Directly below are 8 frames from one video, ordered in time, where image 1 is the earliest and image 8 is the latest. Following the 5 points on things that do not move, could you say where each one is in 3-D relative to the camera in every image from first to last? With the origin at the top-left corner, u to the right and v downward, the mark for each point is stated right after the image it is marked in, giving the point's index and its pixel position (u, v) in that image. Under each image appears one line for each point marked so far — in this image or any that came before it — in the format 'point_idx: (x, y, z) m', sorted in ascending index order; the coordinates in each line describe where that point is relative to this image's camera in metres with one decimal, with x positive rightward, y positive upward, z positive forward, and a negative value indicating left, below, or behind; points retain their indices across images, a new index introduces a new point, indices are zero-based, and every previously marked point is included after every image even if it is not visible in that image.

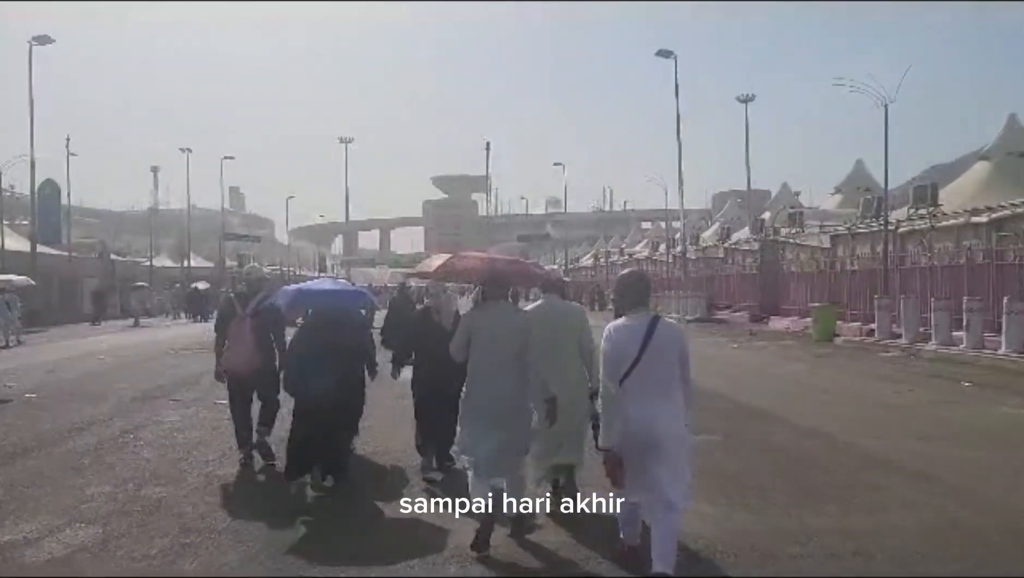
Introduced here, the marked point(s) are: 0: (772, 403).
0: (+4.2, -1.8, +19.5) m
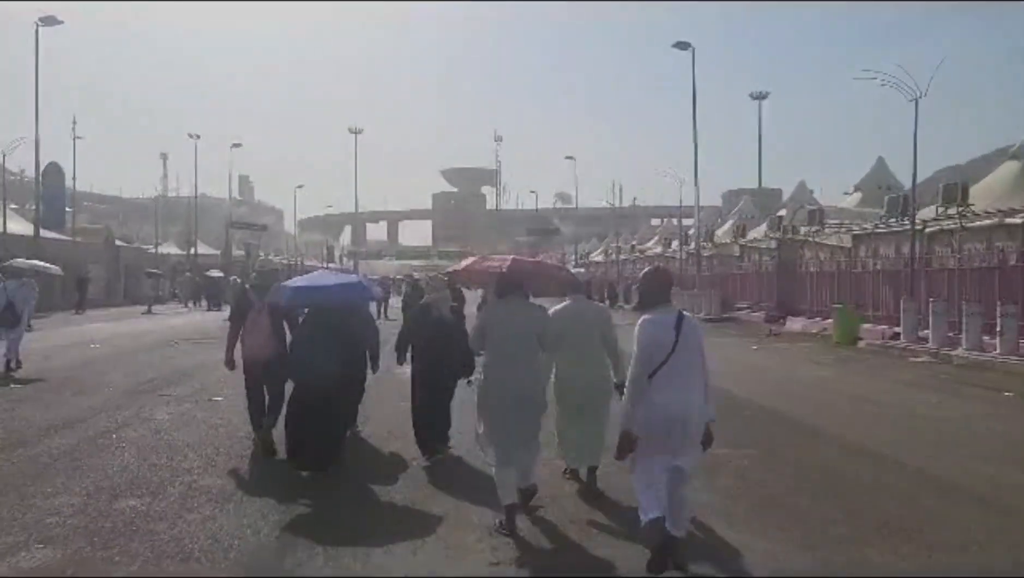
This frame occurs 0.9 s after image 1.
0: (+4.4, -1.8, +18.6) m
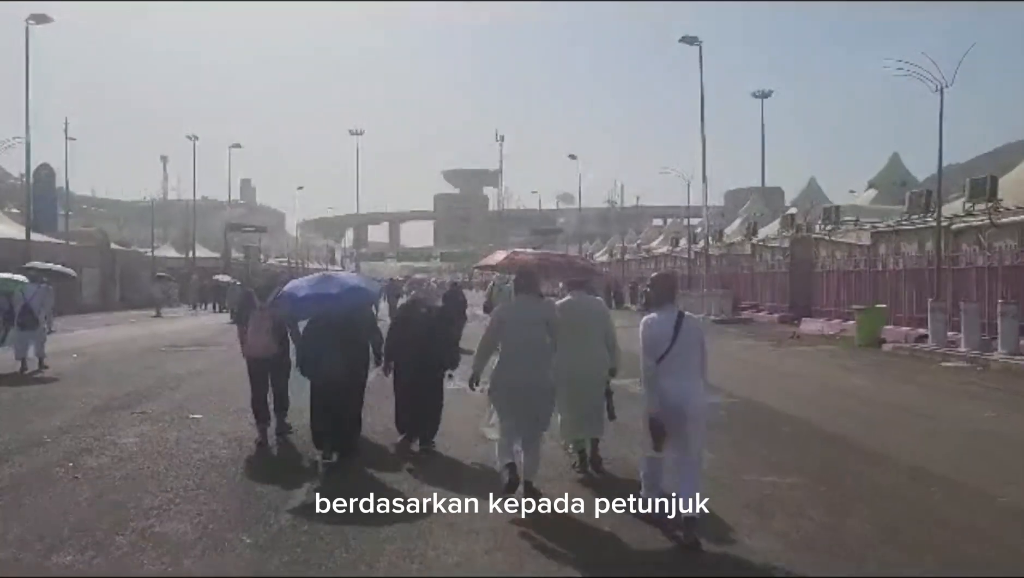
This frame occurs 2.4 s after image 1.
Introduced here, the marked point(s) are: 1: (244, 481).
0: (+4.5, -1.8, +17.2) m
1: (-2.0, -1.5, +9.0) m
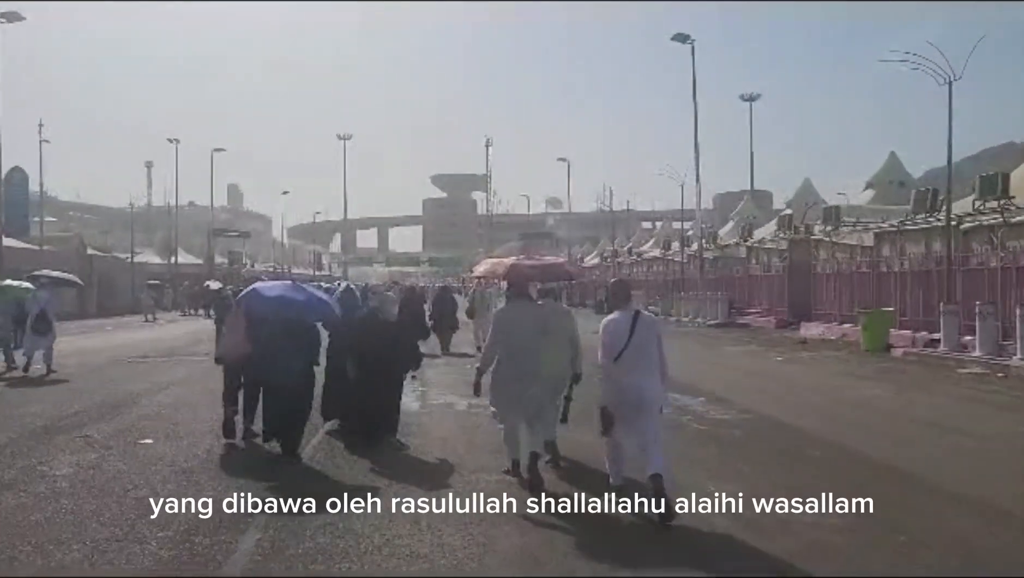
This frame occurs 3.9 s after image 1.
0: (+4.4, -1.8, +15.9) m
1: (-2.1, -1.5, +7.6) m
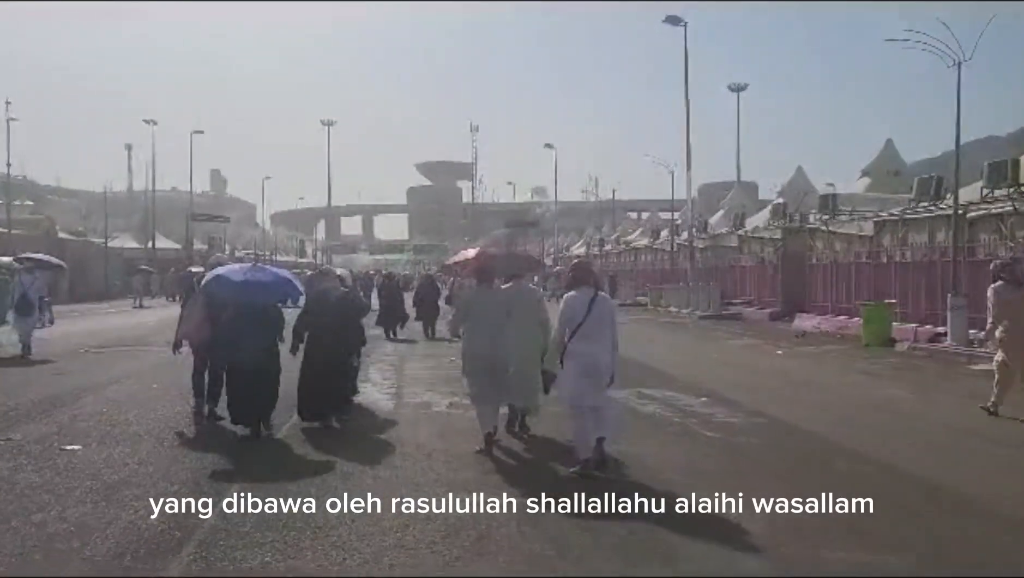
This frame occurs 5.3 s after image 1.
0: (+4.2, -1.7, +14.7) m
1: (-2.2, -1.4, +6.3) m
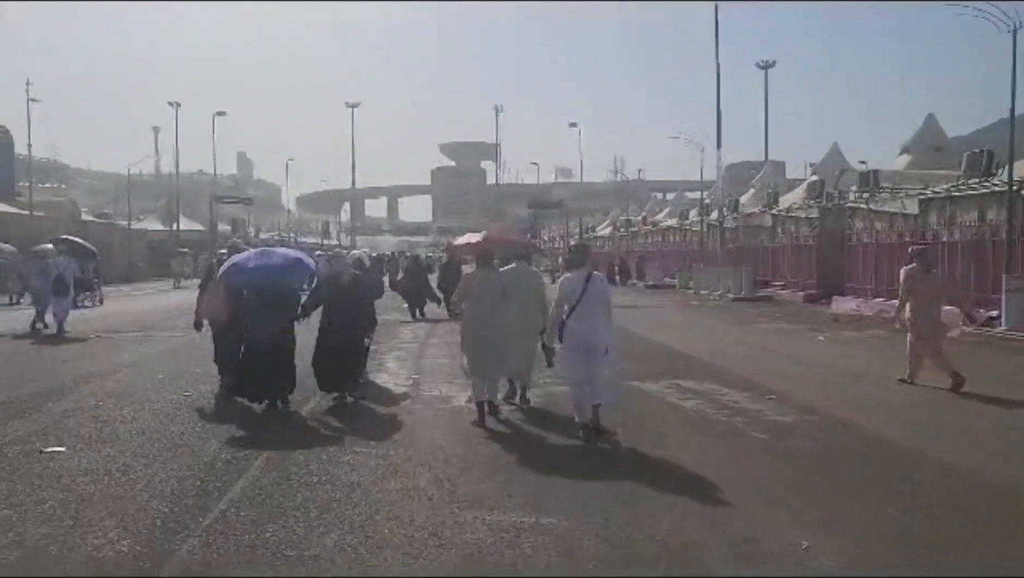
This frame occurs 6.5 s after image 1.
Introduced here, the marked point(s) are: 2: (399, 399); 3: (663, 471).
0: (+4.5, -1.5, +13.4) m
1: (-2.0, -1.4, +5.2) m
2: (-1.3, -1.2, +13.3) m
3: (+1.2, -1.4, +9.4) m
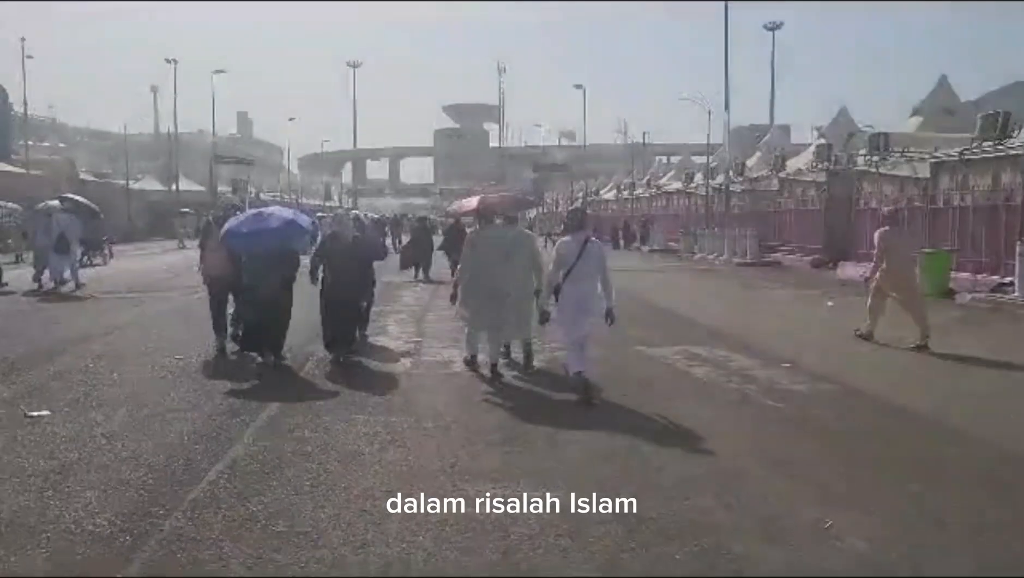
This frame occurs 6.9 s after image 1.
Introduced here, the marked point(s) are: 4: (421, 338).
0: (+4.6, -1.1, +13.1) m
1: (-2.0, -1.2, +4.8) m
2: (-1.2, -0.8, +12.9) m
3: (+1.2, -1.2, +9.0) m
4: (-1.1, -0.6, +15.1) m
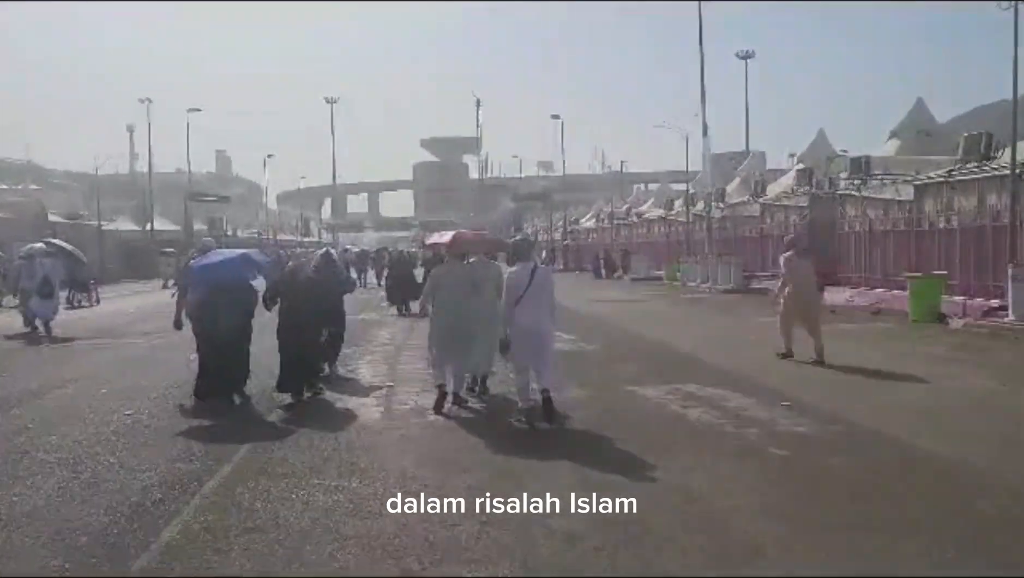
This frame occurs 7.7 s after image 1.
0: (+4.3, -1.4, +12.4) m
1: (-2.1, -1.4, +4.0) m
2: (-1.4, -1.3, +12.2) m
3: (+1.1, -1.4, +8.4) m
4: (-1.4, -1.1, +14.4) m
